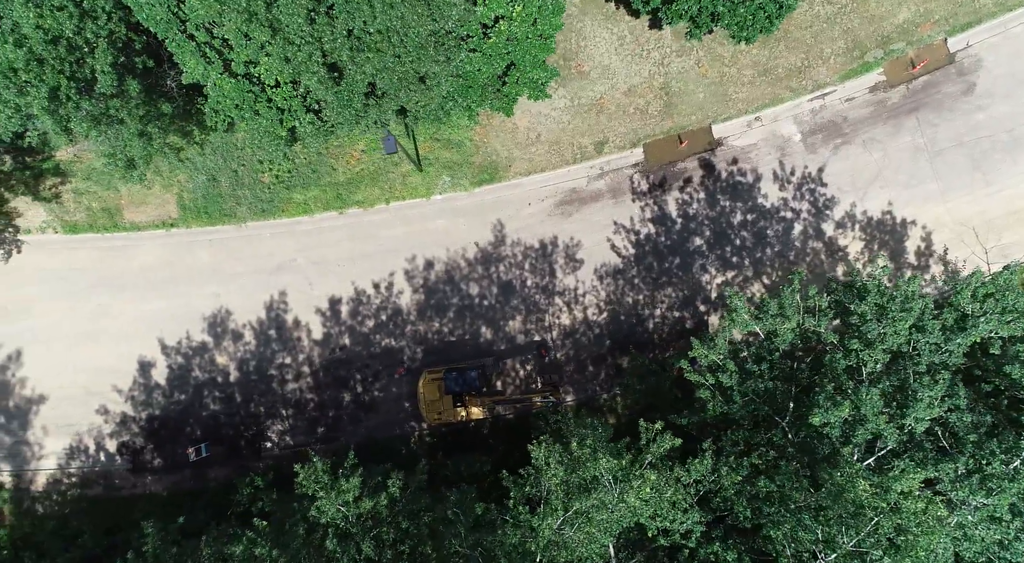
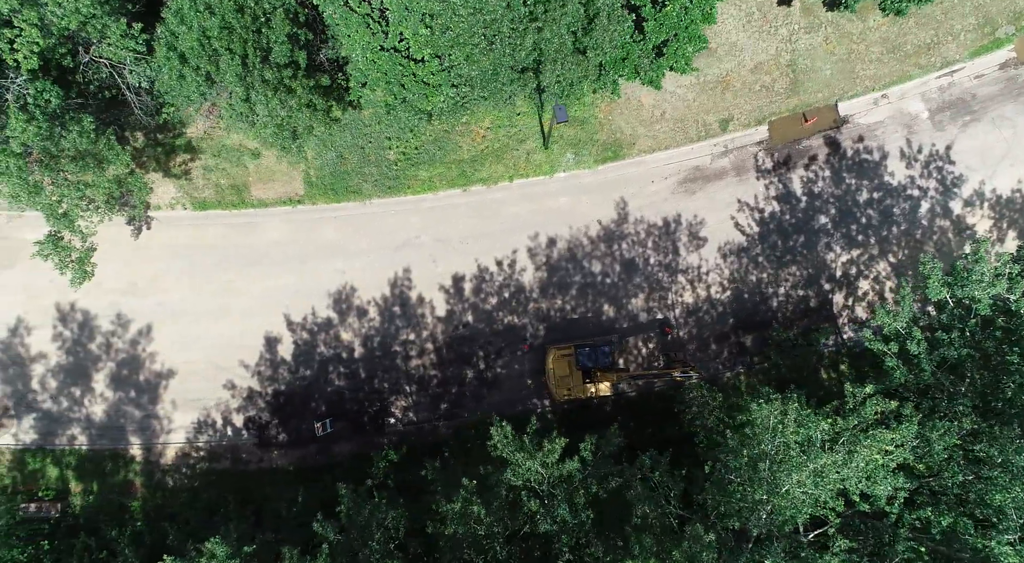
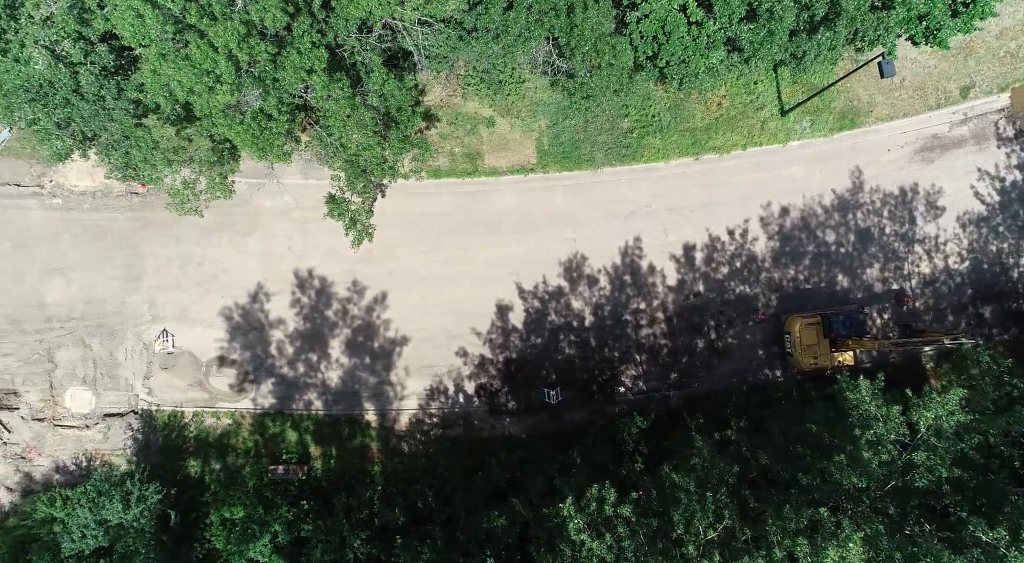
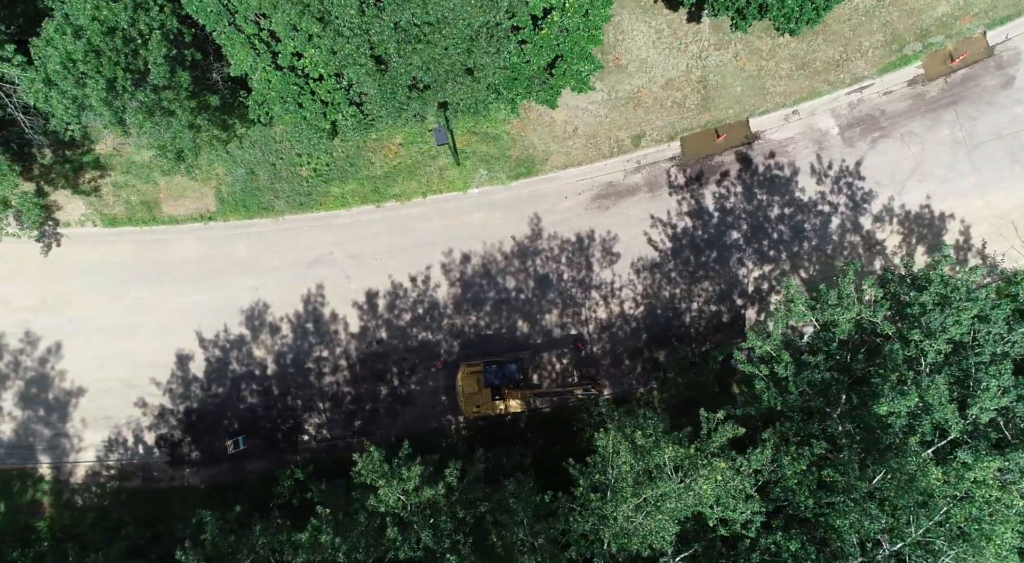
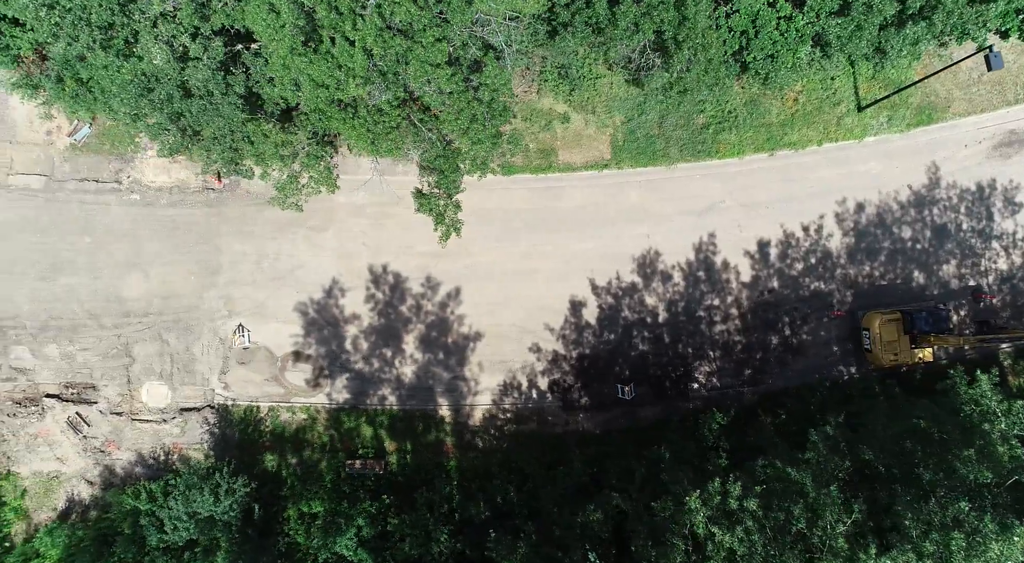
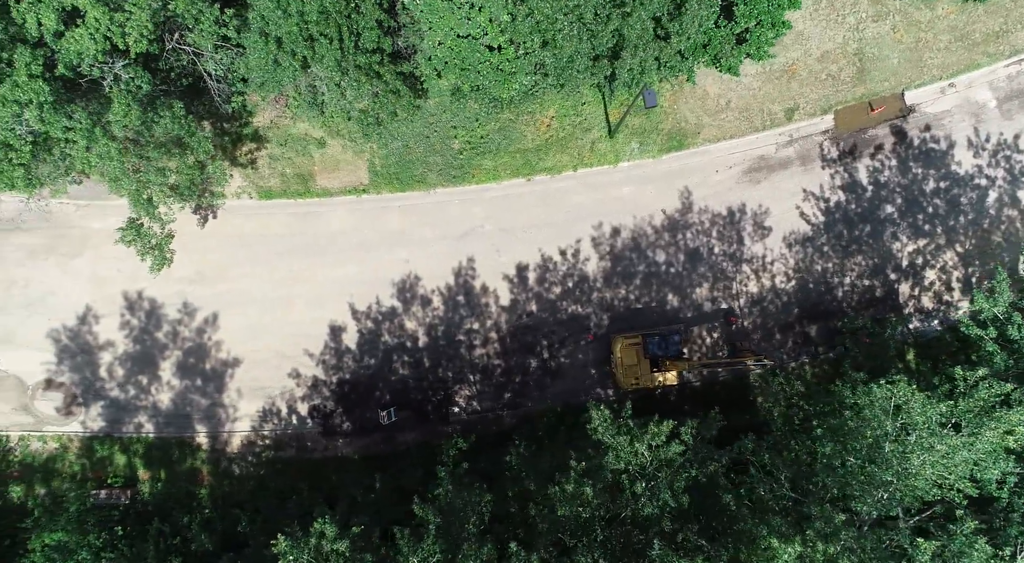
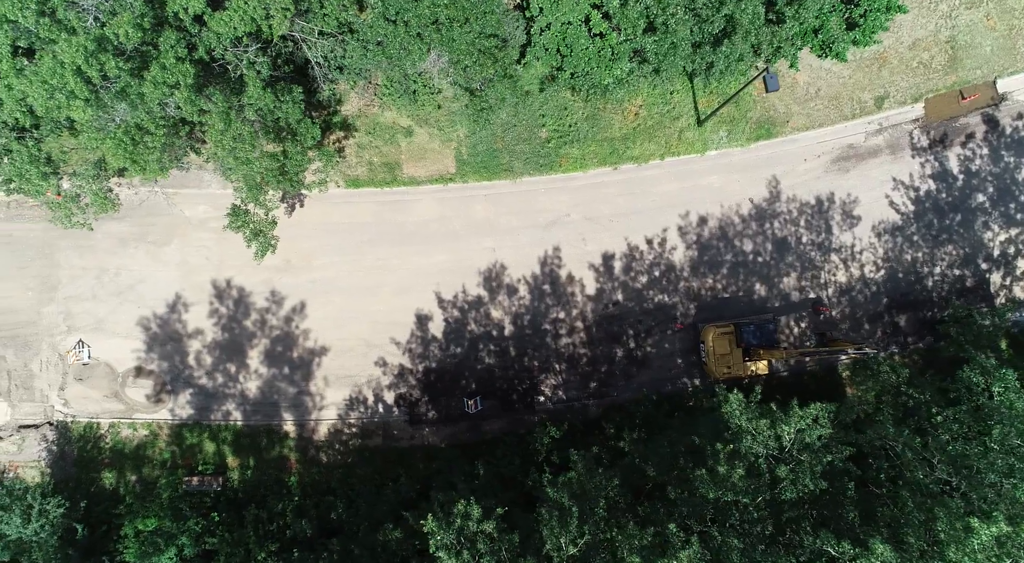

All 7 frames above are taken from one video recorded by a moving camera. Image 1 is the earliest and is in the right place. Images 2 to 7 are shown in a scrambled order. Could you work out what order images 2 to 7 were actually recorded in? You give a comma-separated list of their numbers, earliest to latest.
4, 2, 6, 7, 3, 5
